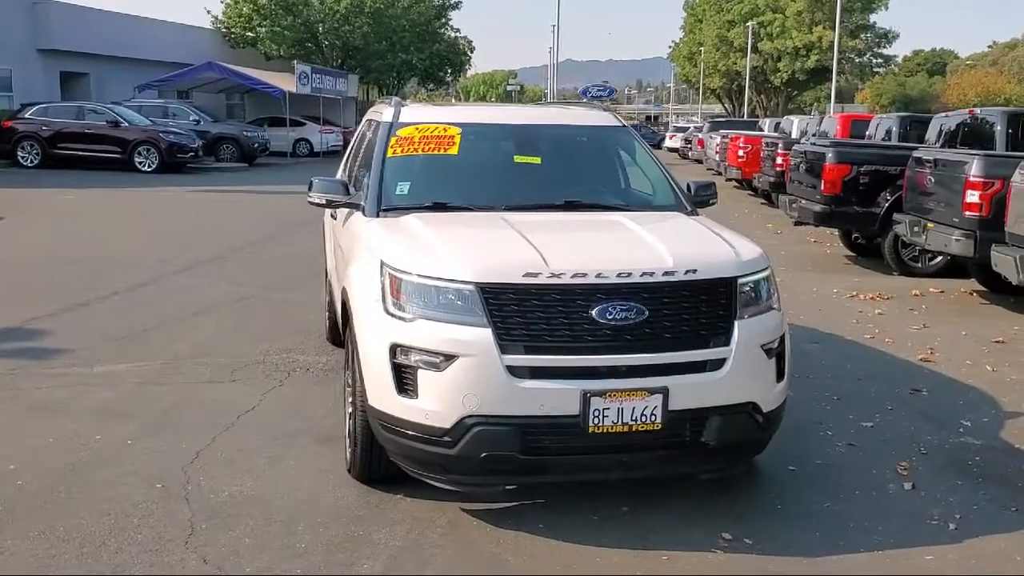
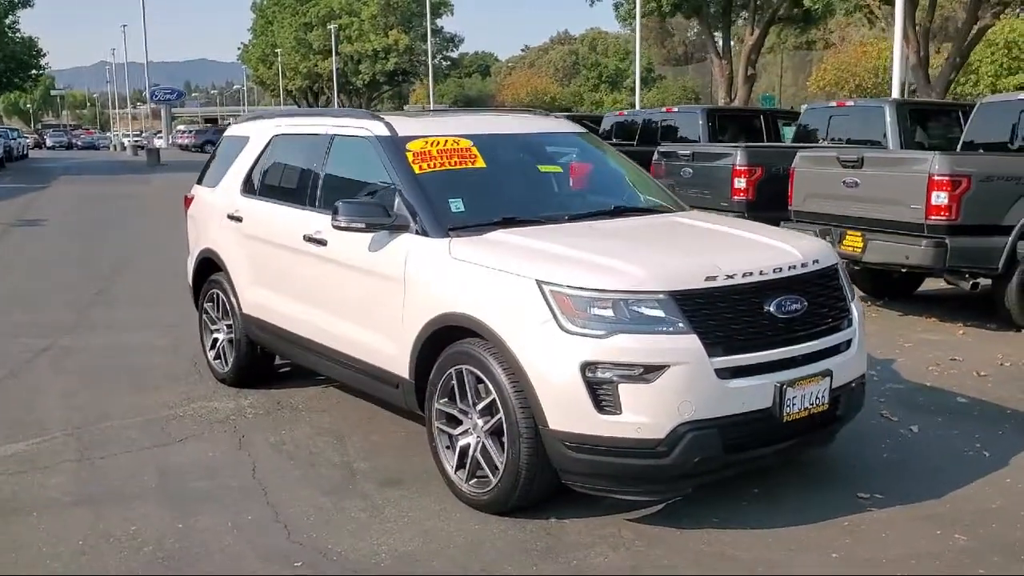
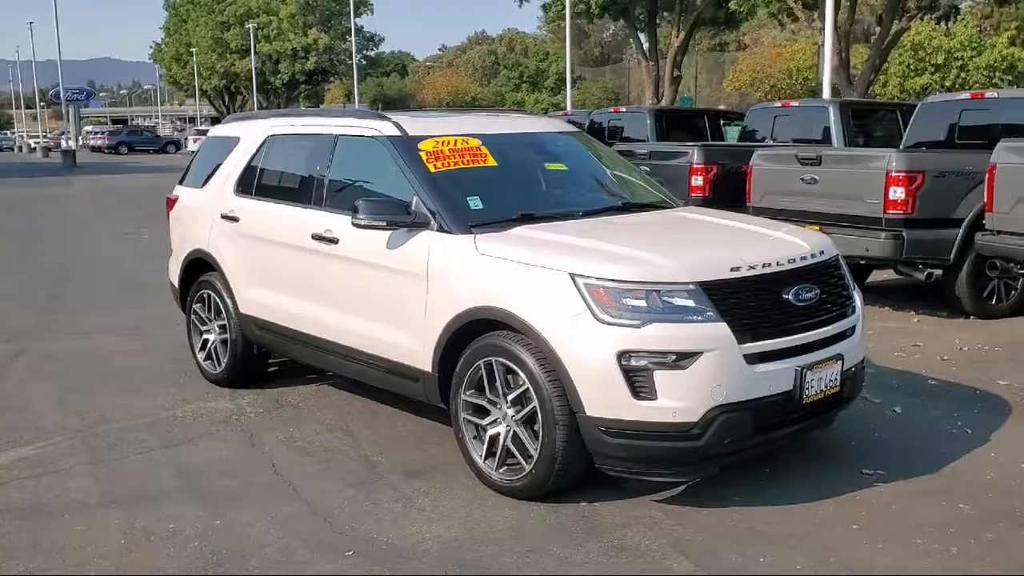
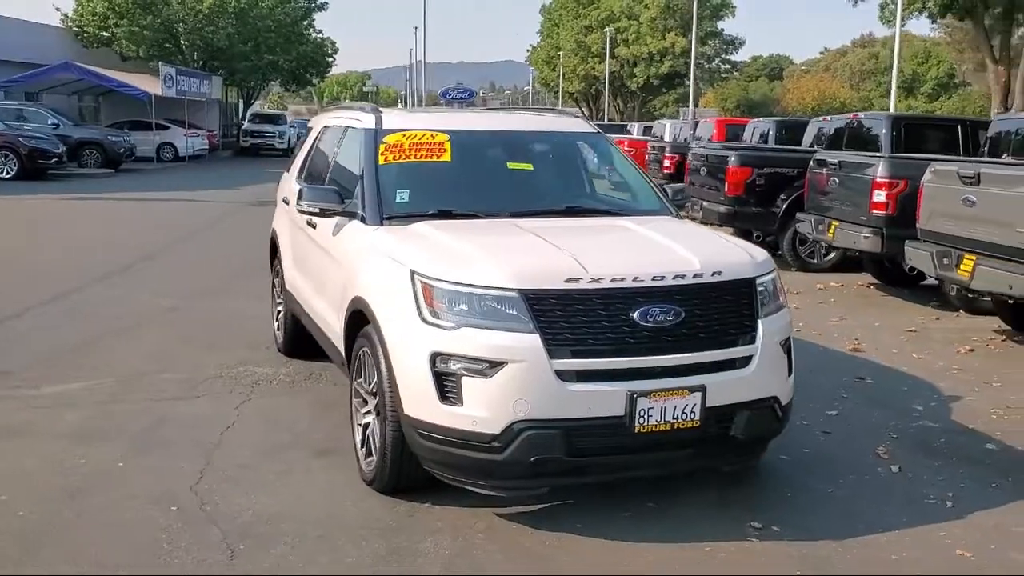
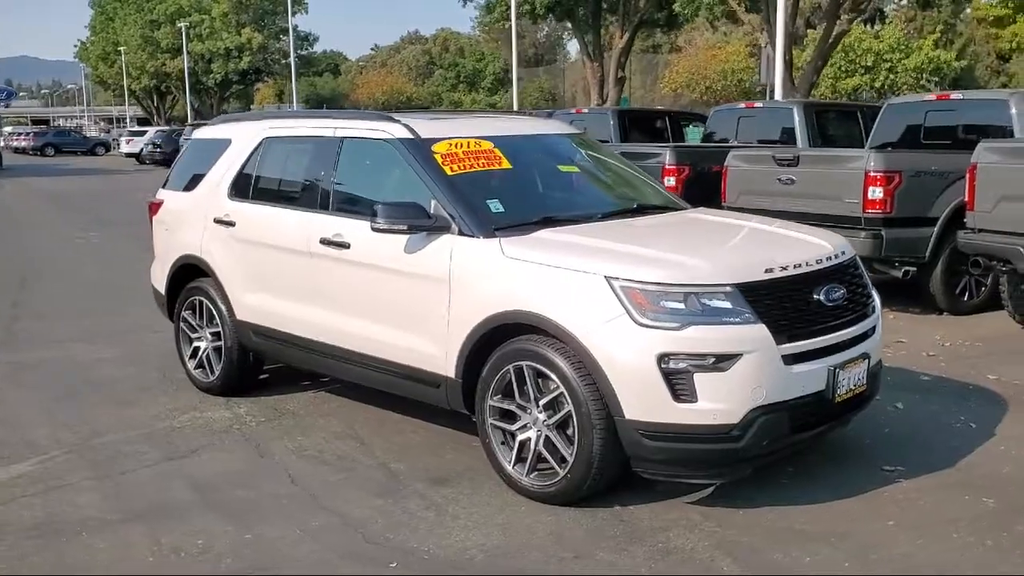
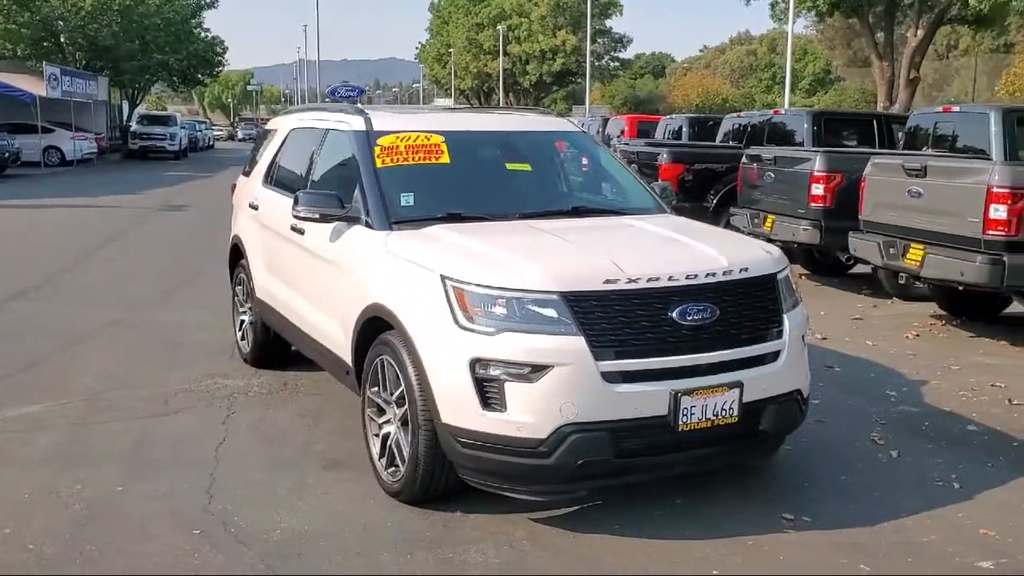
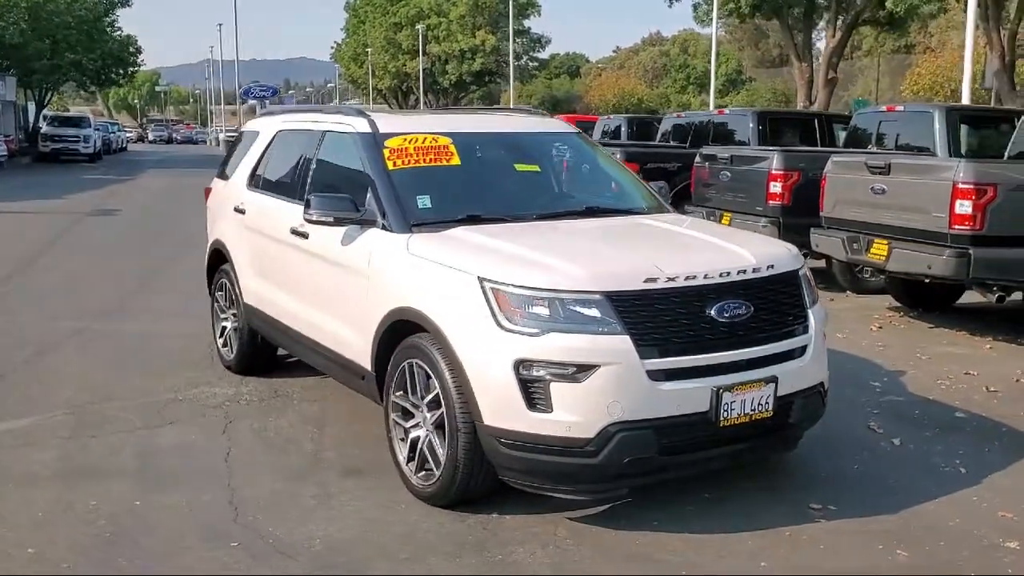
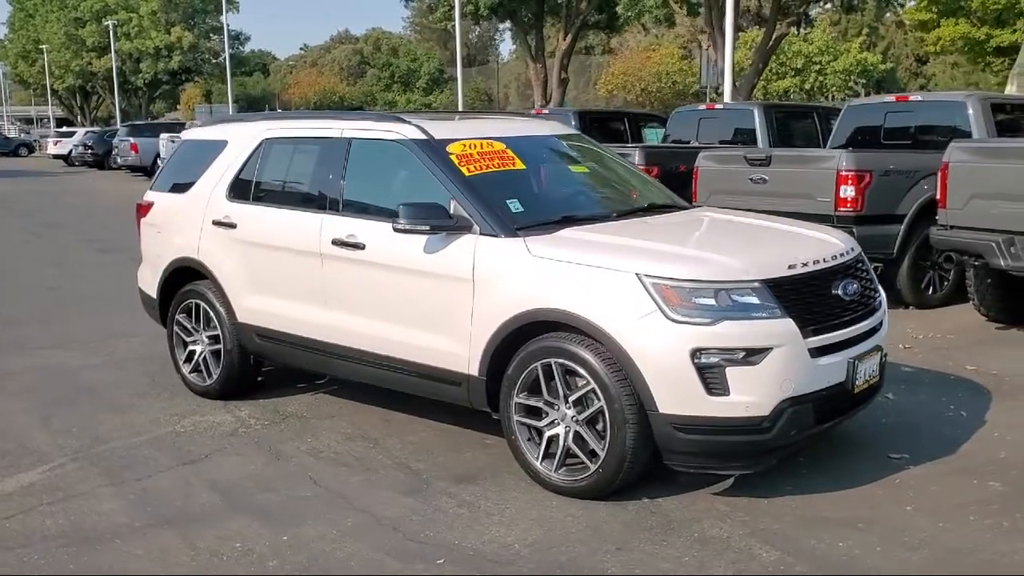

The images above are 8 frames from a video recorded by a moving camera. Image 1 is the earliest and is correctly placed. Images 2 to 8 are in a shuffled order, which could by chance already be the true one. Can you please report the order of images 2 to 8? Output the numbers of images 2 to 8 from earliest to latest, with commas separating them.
4, 6, 7, 2, 3, 5, 8
